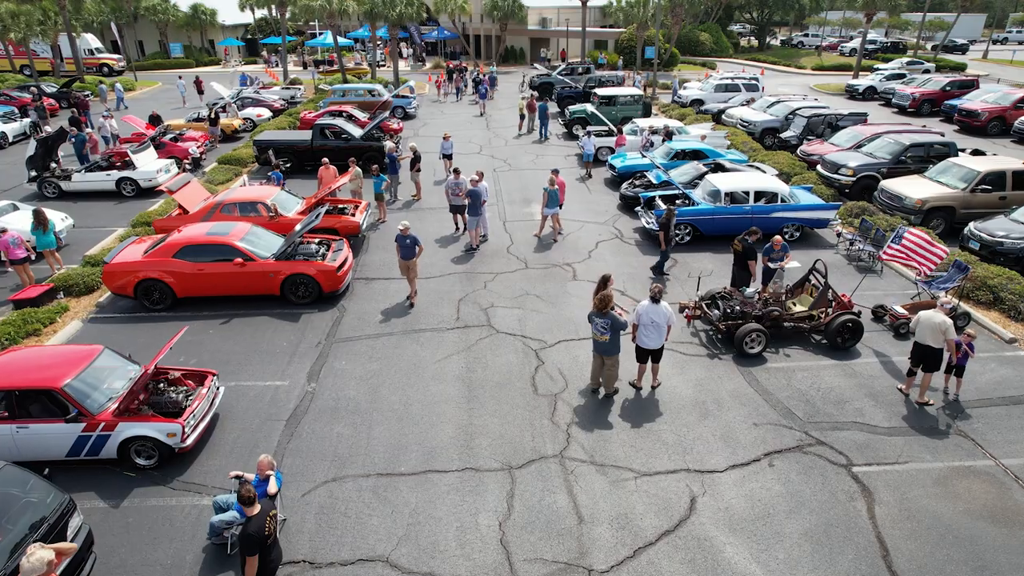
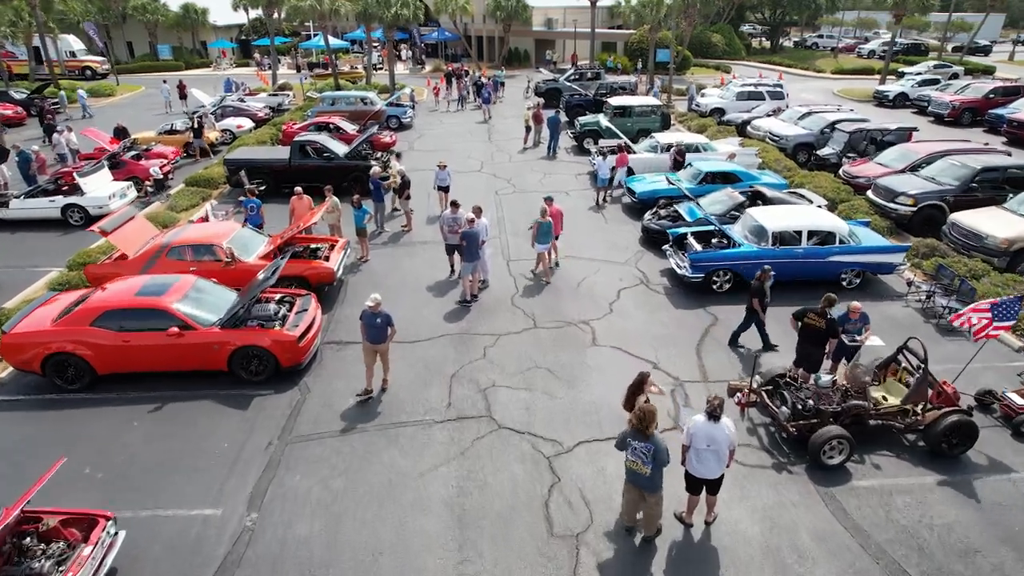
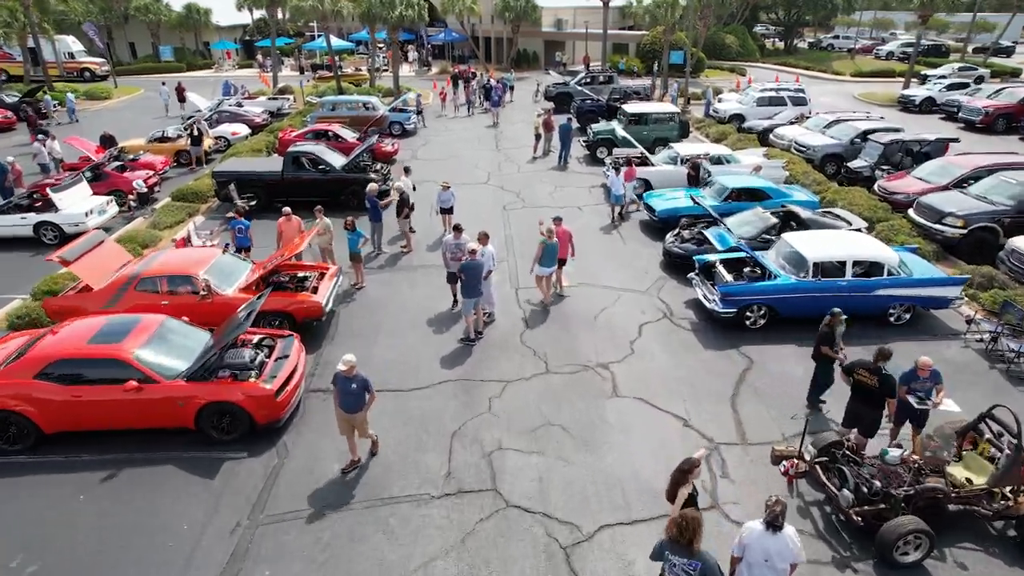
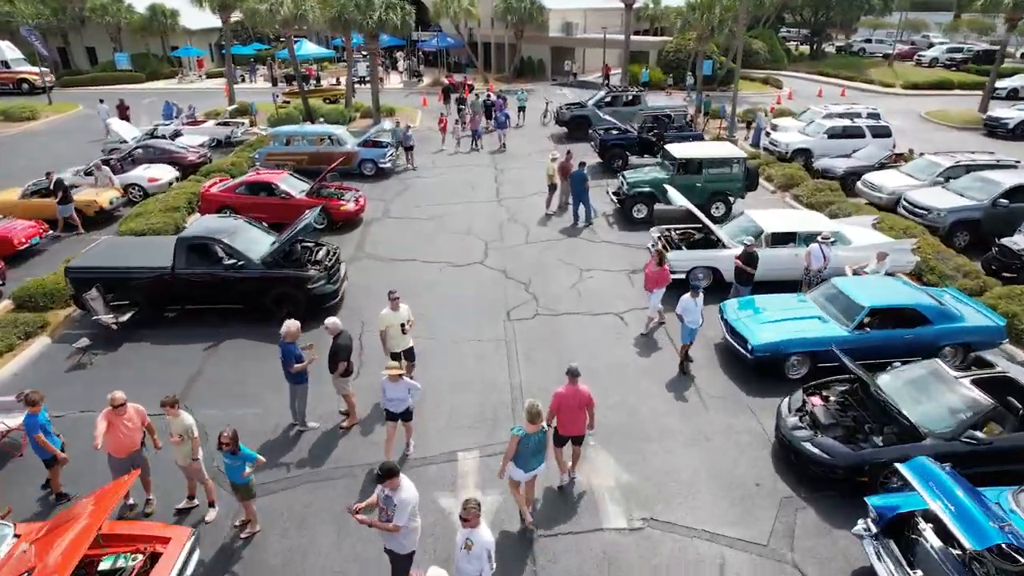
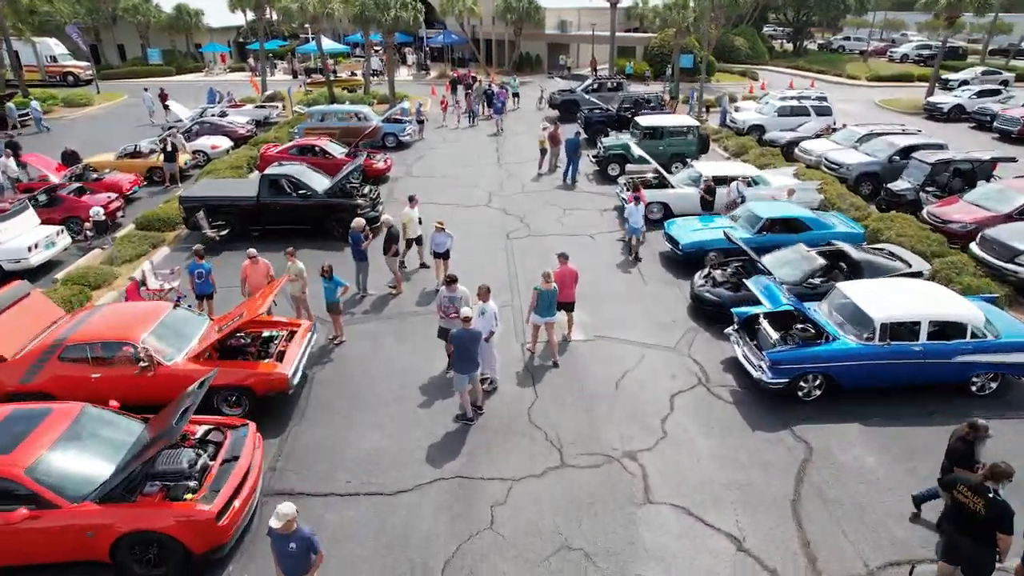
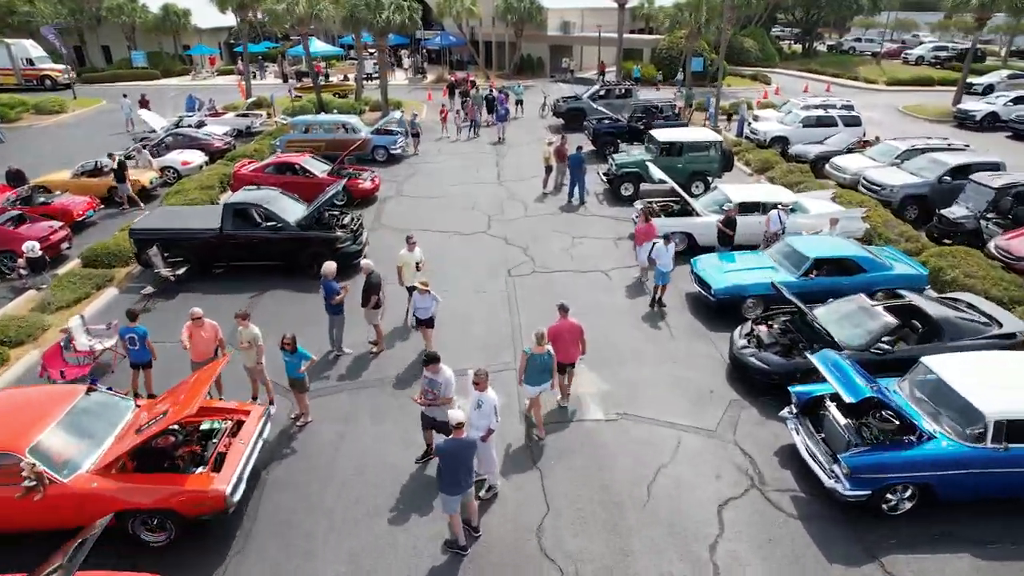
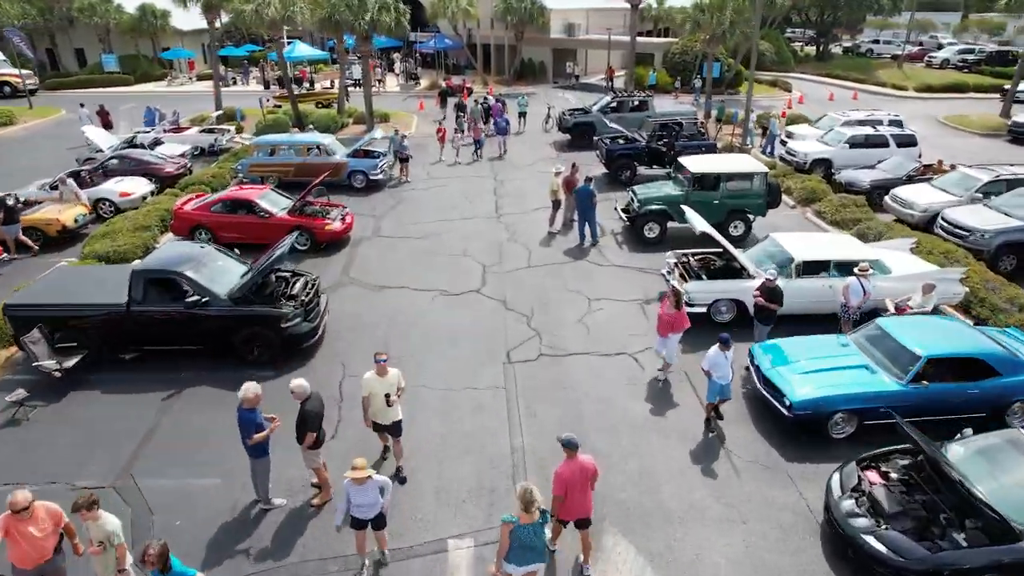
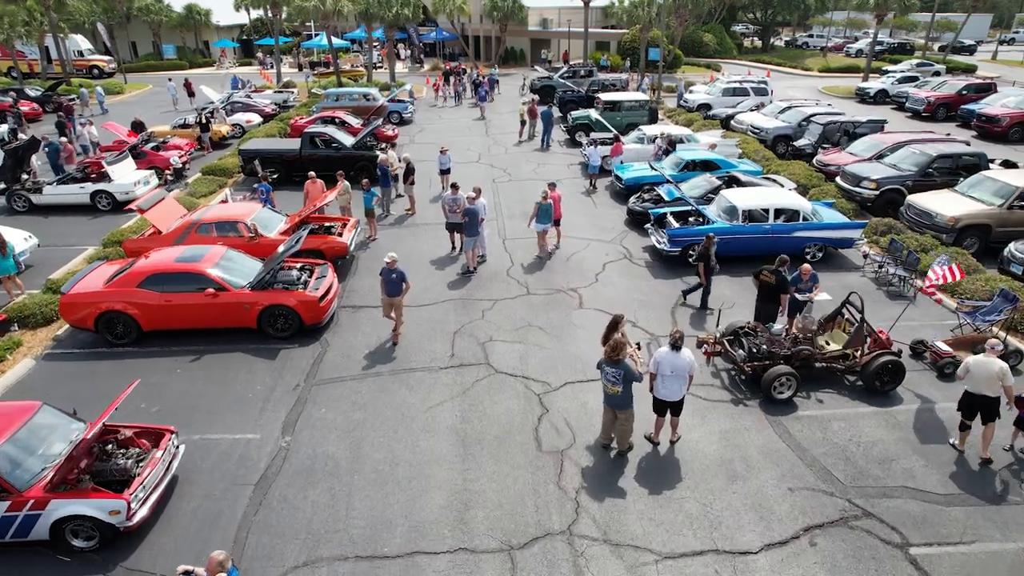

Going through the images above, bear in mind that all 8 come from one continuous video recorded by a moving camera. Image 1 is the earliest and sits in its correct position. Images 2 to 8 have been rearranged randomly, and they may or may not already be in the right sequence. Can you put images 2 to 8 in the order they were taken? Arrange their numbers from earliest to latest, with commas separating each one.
8, 2, 3, 5, 6, 4, 7
